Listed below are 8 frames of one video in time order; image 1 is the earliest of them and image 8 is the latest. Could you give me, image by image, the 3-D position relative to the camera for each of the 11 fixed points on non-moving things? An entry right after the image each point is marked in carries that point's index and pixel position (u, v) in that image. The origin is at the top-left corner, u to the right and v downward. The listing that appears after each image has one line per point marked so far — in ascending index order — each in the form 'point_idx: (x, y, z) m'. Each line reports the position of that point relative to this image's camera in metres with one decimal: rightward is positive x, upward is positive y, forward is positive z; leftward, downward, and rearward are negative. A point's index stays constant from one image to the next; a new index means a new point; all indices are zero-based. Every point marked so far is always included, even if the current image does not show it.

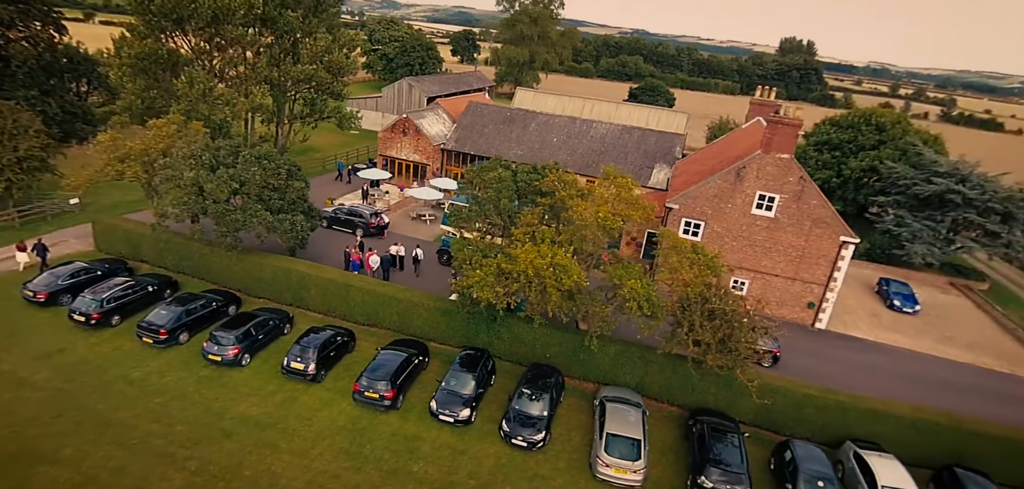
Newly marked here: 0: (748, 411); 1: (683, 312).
0: (+8.8, -6.1, +18.9) m
1: (+6.2, -2.4, +17.2) m
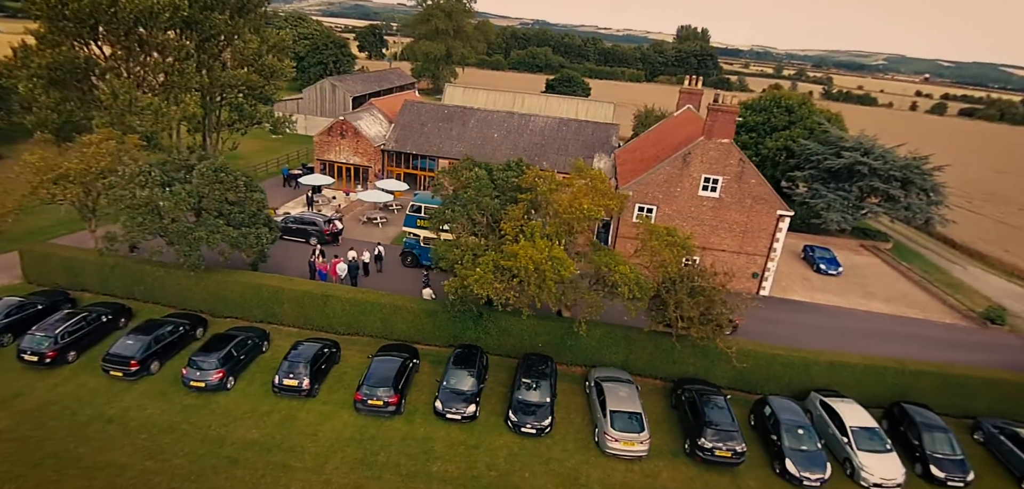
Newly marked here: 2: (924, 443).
0: (+8.7, -5.2, +20.8) m
1: (+6.0, -1.8, +18.7) m
2: (+14.3, -6.9, +17.7) m
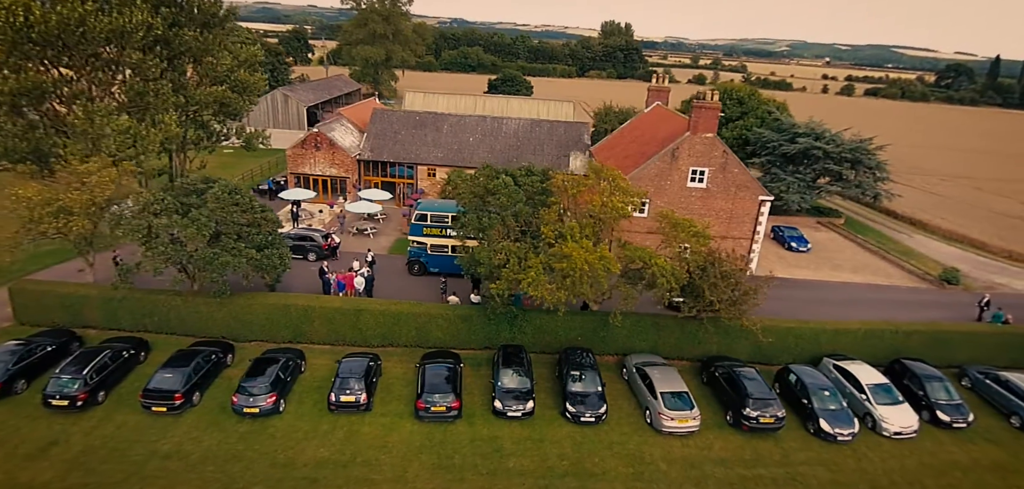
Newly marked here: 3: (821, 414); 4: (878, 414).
0: (+10.3, -4.6, +22.7) m
1: (+7.7, -1.4, +20.3) m
2: (+16.3, -5.8, +20.3) m
3: (+11.3, -6.2, +18.9) m
4: (+13.5, -6.3, +19.2) m
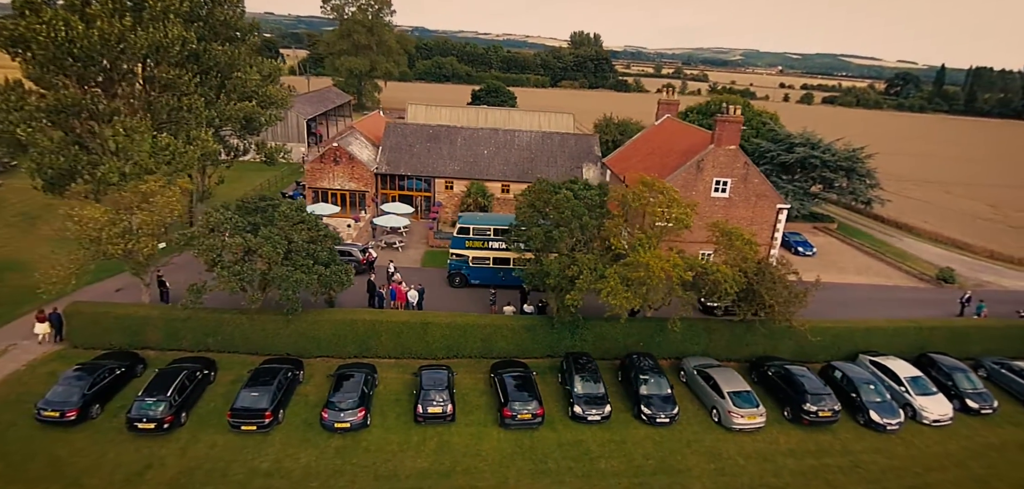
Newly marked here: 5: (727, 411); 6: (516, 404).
0: (+13.1, -4.9, +24.2) m
1: (+10.5, -1.7, +21.7) m
2: (+19.3, -6.0, +22.1) m
3: (+14.3, -6.5, +20.5) m
4: (+16.5, -6.5, +20.8) m
5: (+8.3, -6.4, +19.7) m
6: (+0.1, -5.9, +19.1) m
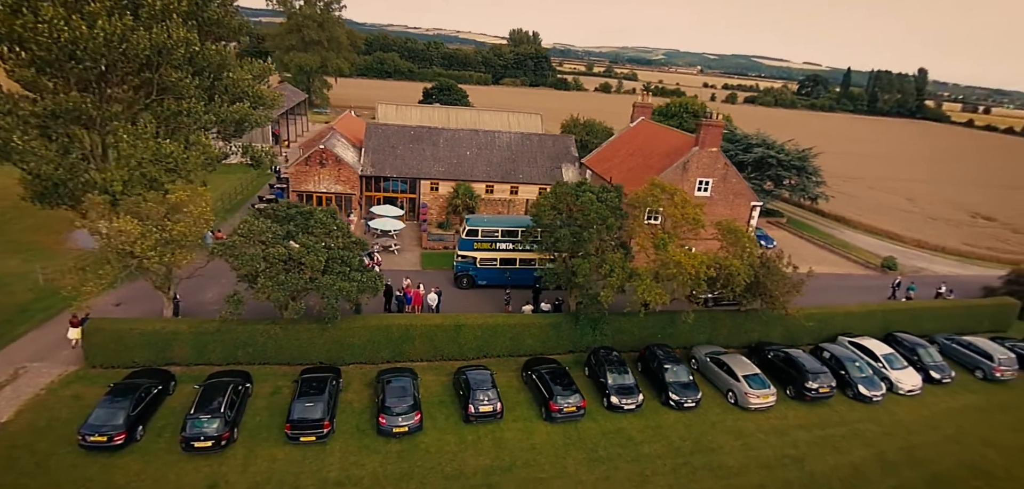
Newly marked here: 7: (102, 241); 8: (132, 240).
0: (+14.1, -4.7, +26.9) m
1: (+11.8, -1.6, +24.1) m
2: (+20.5, -5.7, +25.5) m
3: (+15.8, -6.2, +23.3) m
4: (+17.9, -6.3, +24.0) m
5: (+10.0, -6.3, +22.0) m
6: (+1.9, -6.0, +20.4) m
7: (-16.9, +0.2, +20.6) m
8: (-14.3, +0.1, +19.6) m
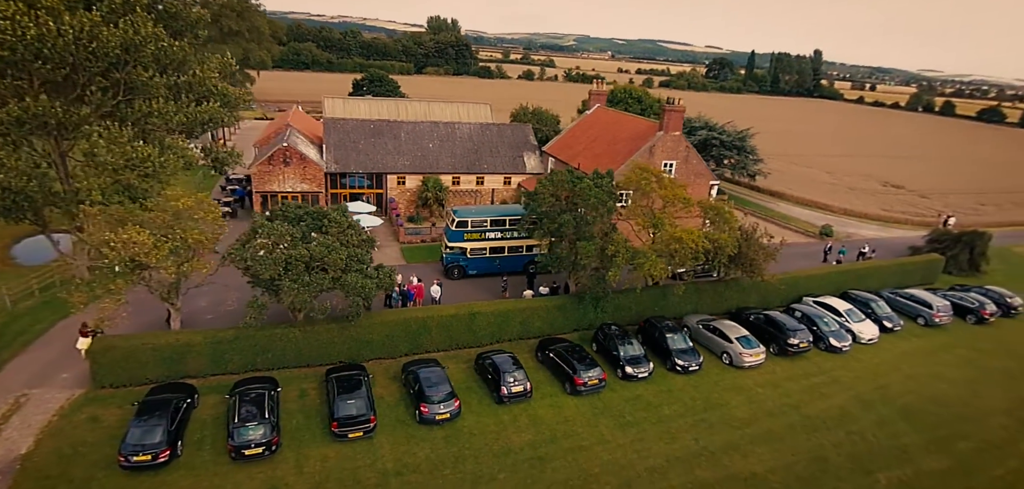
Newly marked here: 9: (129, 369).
0: (+14.1, -3.2, +29.8) m
1: (+12.0, -0.2, +26.6) m
2: (+20.7, -3.7, +29.3) m
3: (+16.4, -4.6, +26.5) m
4: (+18.4, -4.5, +27.4) m
5: (+10.8, -5.1, +24.4) m
6: (+3.0, -5.4, +21.7) m
7: (-16.0, -0.3, +19.3) m
8: (-13.3, -0.2, +18.7) m
9: (-15.1, -4.7, +20.1) m
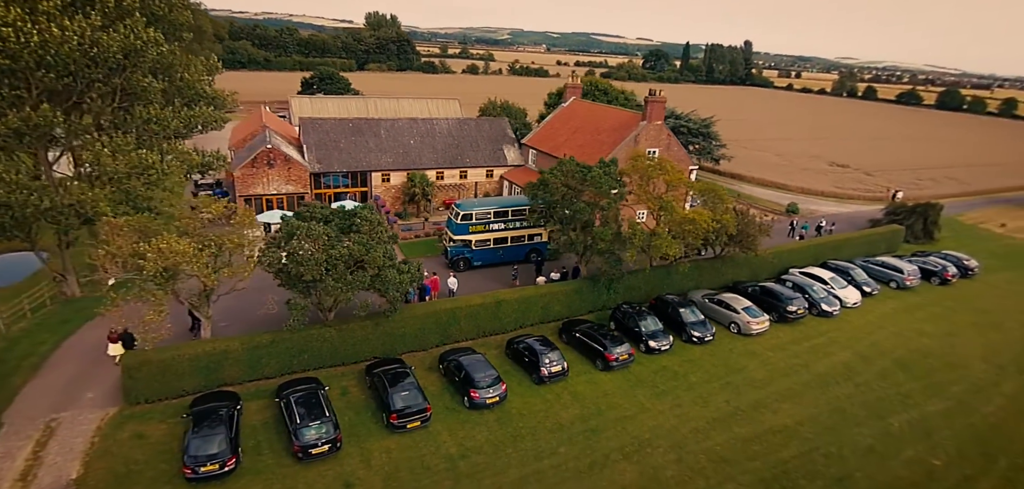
0: (+14.7, -1.8, +31.9) m
1: (+12.7, +1.0, +28.5) m
2: (+21.3, -2.0, +32.0) m
3: (+17.3, -3.1, +28.9) m
4: (+19.2, -2.9, +29.9) m
5: (+12.0, -3.9, +26.2) m
6: (+4.5, -4.6, +22.9) m
7: (-14.4, -0.6, +18.7) m
8: (-11.7, -0.4, +18.2) m
9: (-13.3, -5.0, +19.6) m
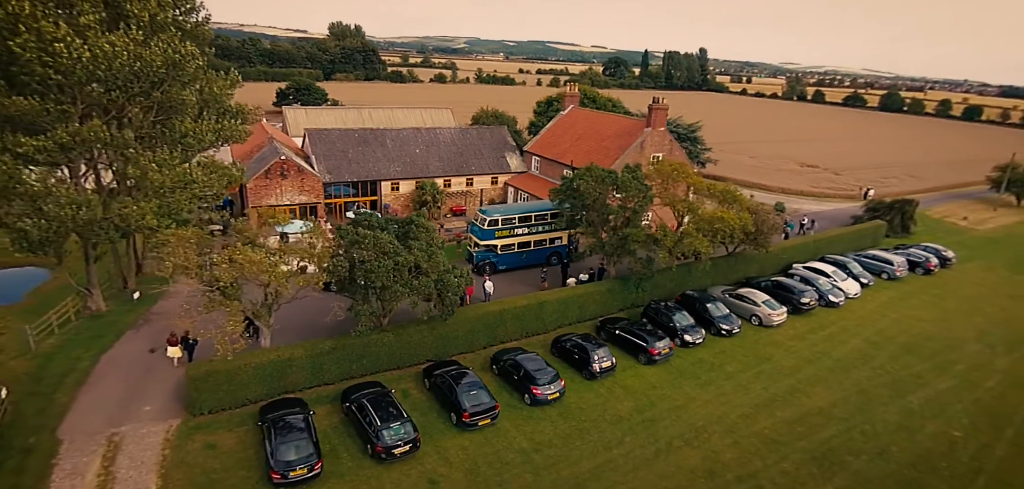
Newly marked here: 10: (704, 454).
0: (+16.3, -1.6, +33.8) m
1: (+14.4, +1.2, +30.4) m
2: (+22.9, -1.6, +34.3) m
3: (+19.1, -2.9, +30.9) m
4: (+20.9, -2.6, +32.1) m
5: (+13.9, -3.8, +28.0) m
6: (+6.7, -4.6, +24.2) m
7: (-12.0, -1.1, +18.9) m
8: (-9.3, -0.8, +18.6) m
9: (-10.9, -5.4, +19.8) m
10: (+7.0, -7.6, +18.6) m
